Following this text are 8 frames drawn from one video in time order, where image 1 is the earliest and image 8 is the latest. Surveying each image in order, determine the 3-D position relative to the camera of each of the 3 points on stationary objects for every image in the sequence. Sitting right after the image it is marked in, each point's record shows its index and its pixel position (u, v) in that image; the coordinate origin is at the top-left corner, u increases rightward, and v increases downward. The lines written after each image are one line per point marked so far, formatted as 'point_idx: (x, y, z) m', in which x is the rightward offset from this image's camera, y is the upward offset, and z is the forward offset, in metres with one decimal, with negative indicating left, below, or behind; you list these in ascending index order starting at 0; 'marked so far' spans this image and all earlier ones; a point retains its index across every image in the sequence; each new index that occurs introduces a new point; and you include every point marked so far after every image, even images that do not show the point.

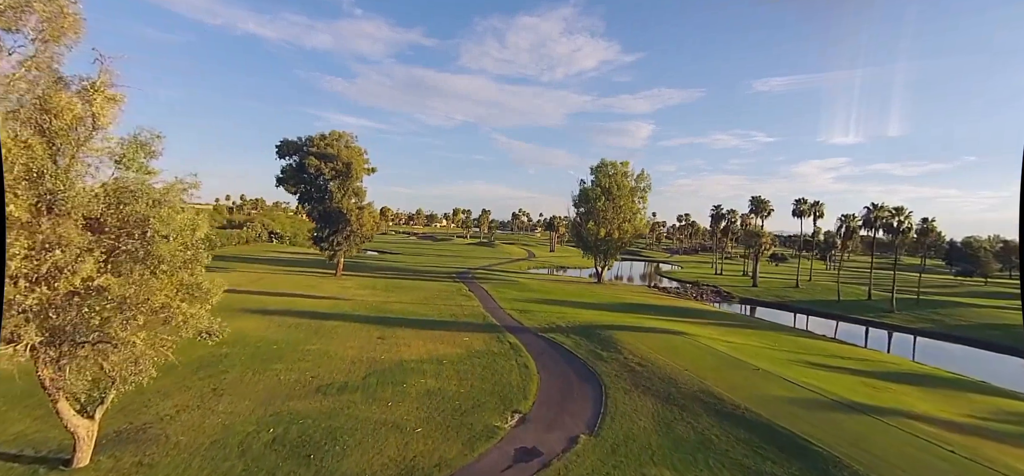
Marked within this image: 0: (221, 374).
0: (-10.8, -5.0, +15.9) m
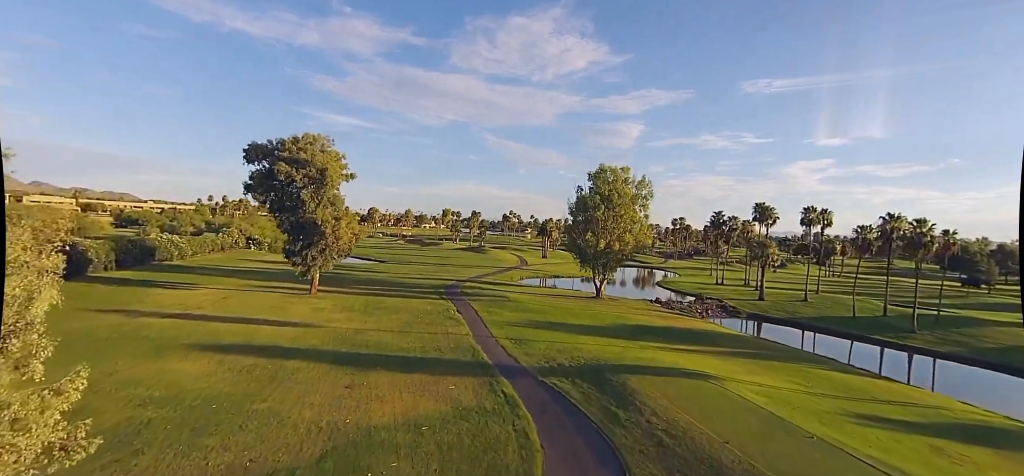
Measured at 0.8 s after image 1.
0: (-10.9, -6.2, +12.3) m
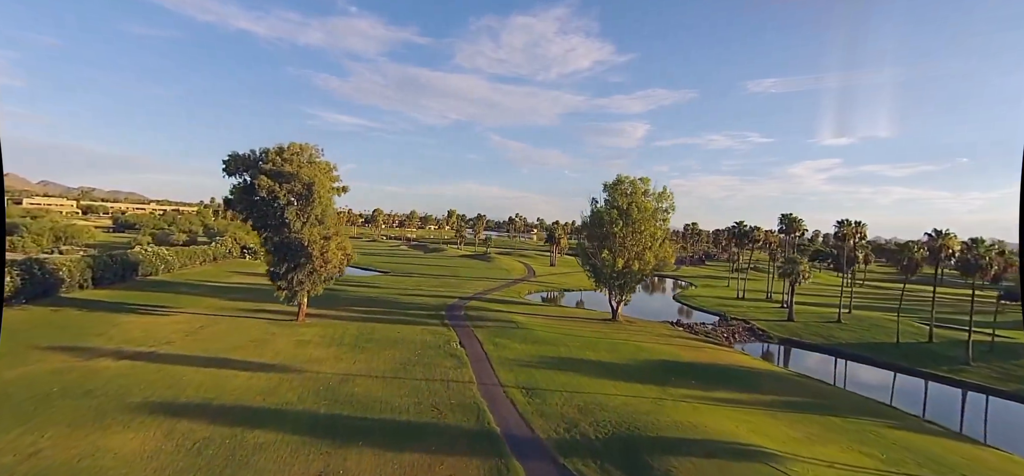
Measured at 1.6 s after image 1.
0: (-10.4, -7.9, +8.6) m
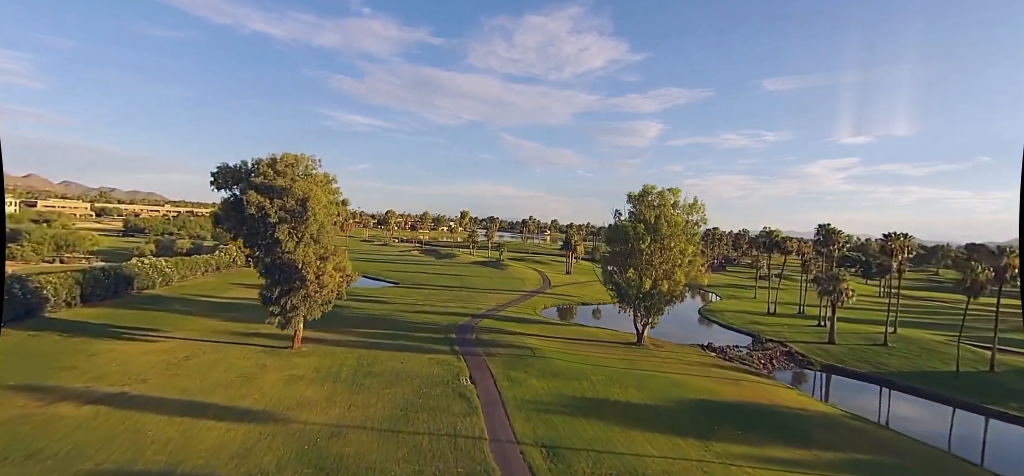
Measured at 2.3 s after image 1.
0: (-10.0, -9.2, +5.5) m
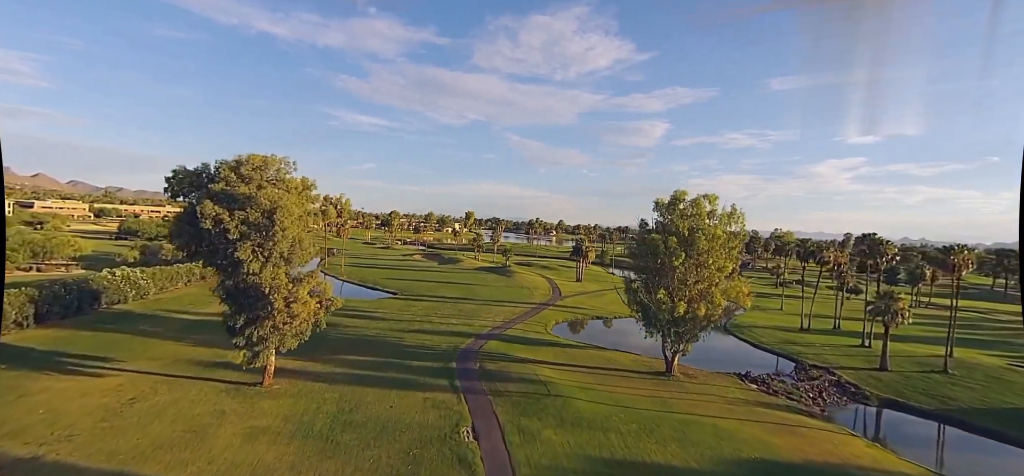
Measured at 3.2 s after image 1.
0: (-9.6, -10.3, +0.7) m
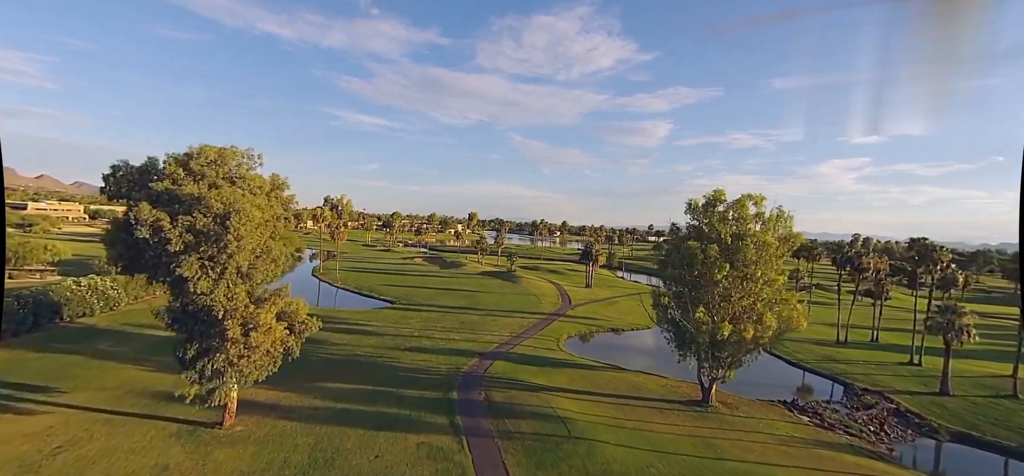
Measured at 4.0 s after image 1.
0: (-9.1, -10.7, -3.8) m
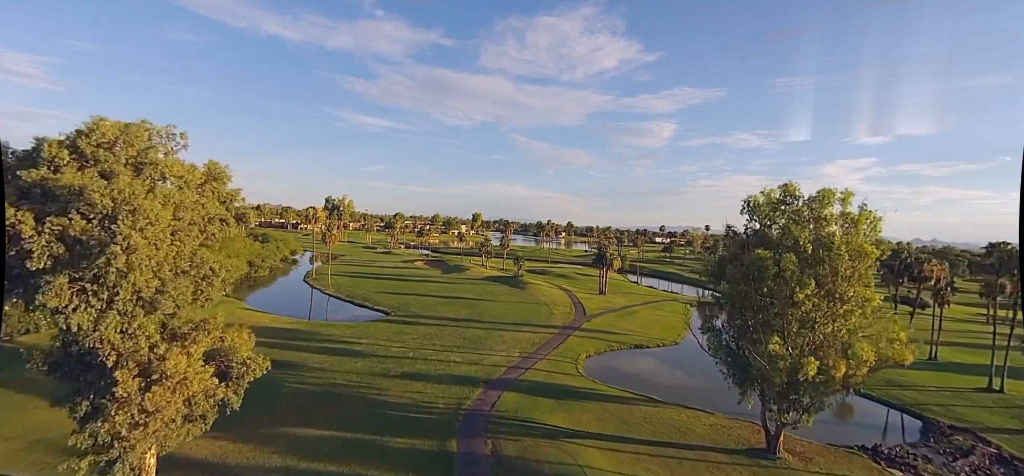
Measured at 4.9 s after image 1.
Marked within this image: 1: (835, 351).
0: (-8.7, -11.0, -9.4) m
1: (+14.6, -5.1, +19.4) m
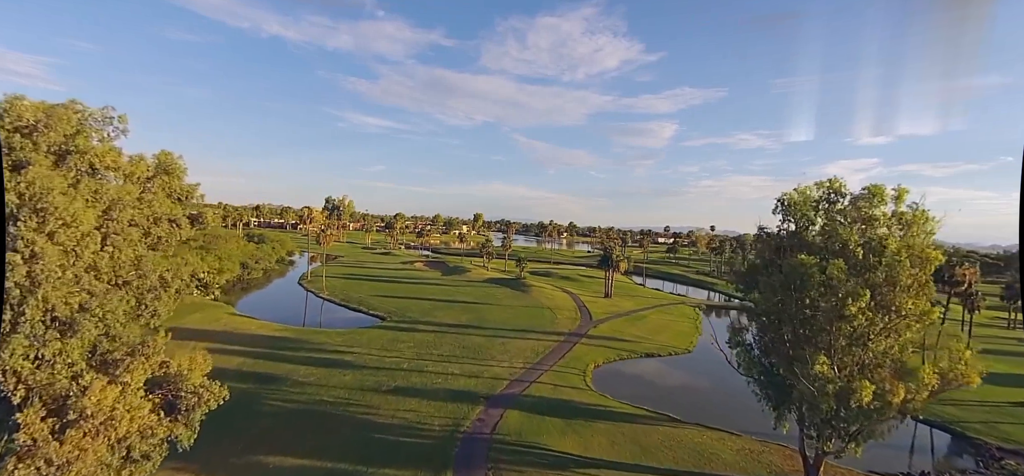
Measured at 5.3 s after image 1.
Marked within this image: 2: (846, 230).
0: (-8.6, -11.1, -12.0) m
1: (+14.8, -5.2, +16.8) m
2: (+13.5, +0.2, +17.4) m
